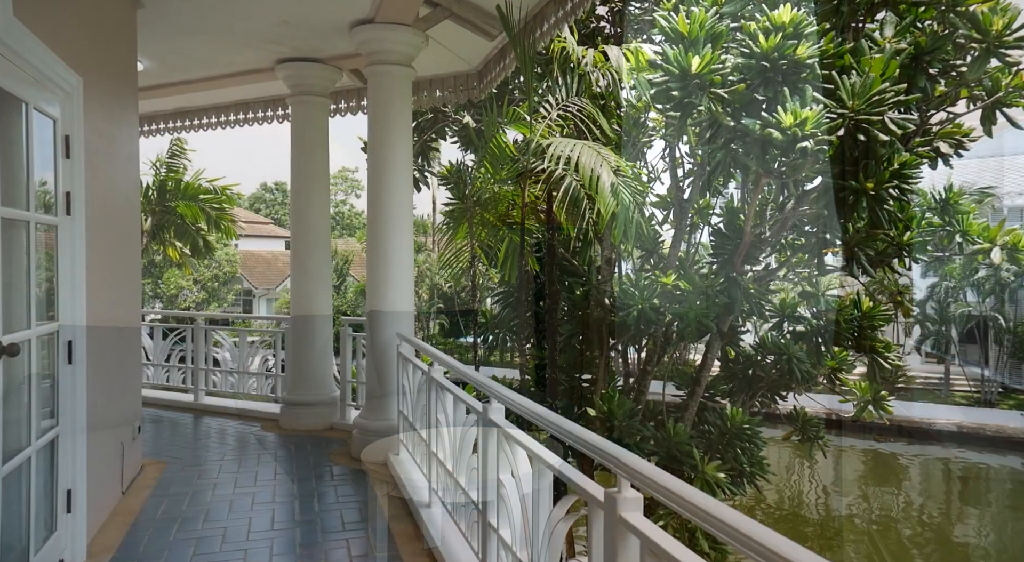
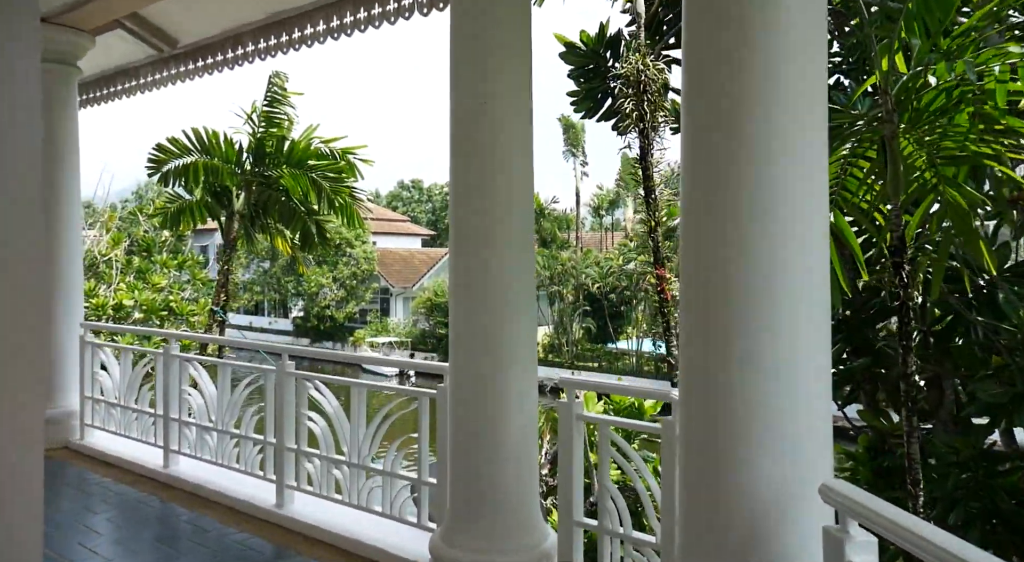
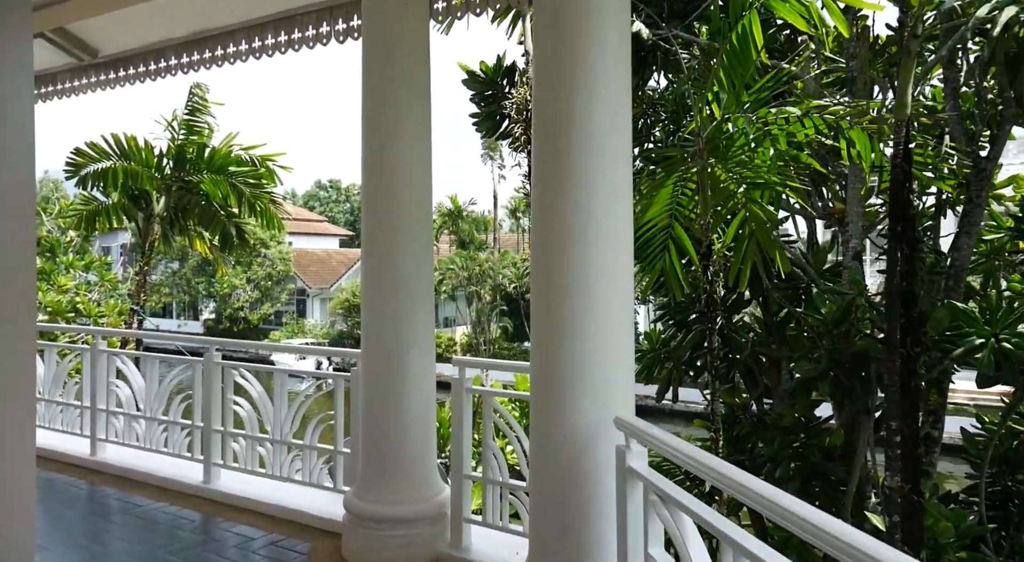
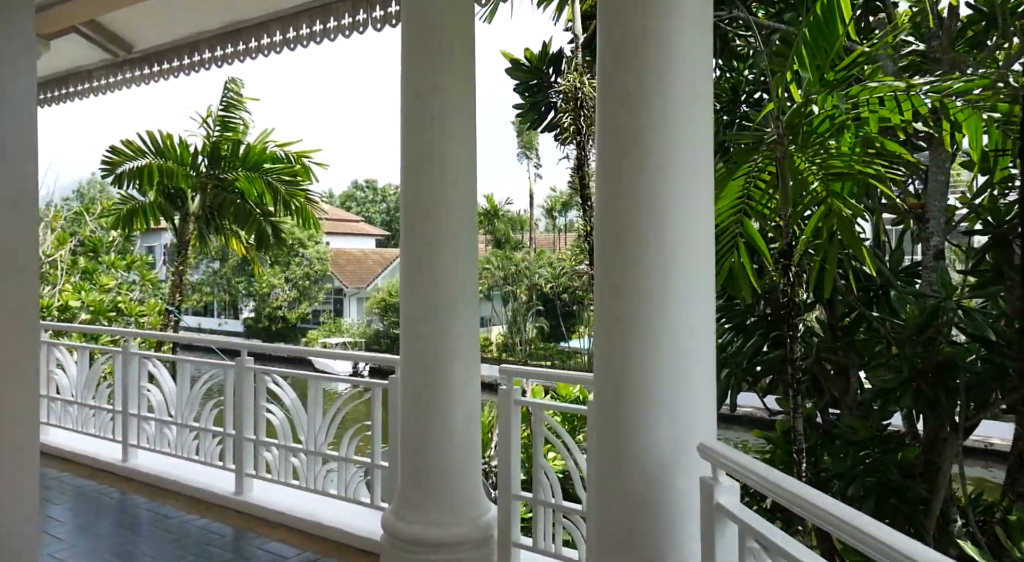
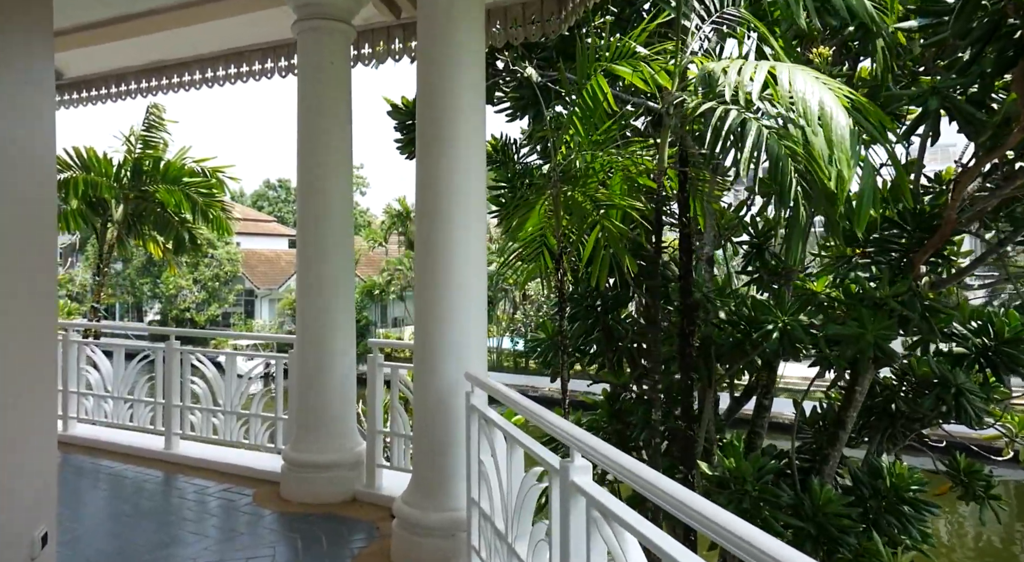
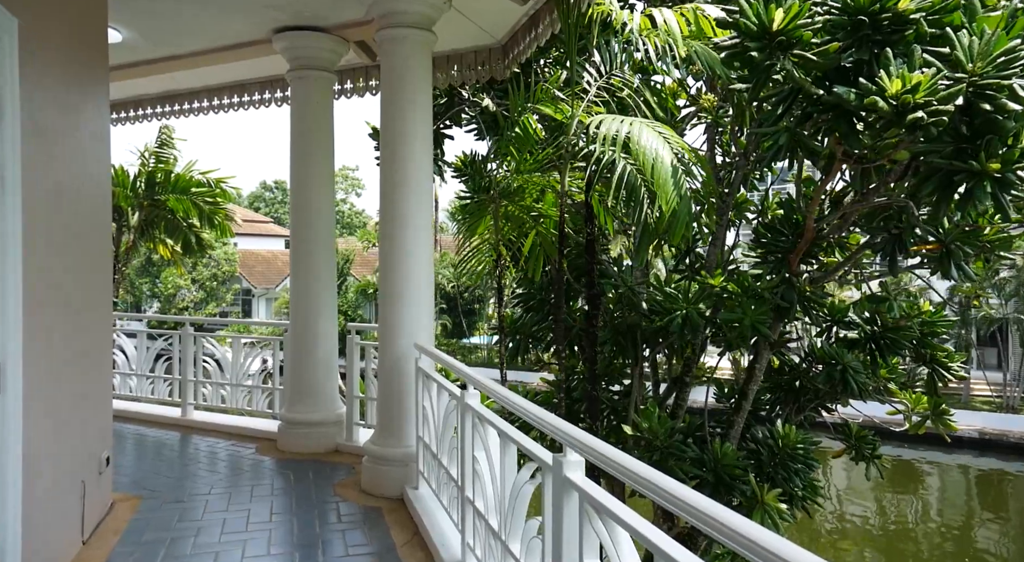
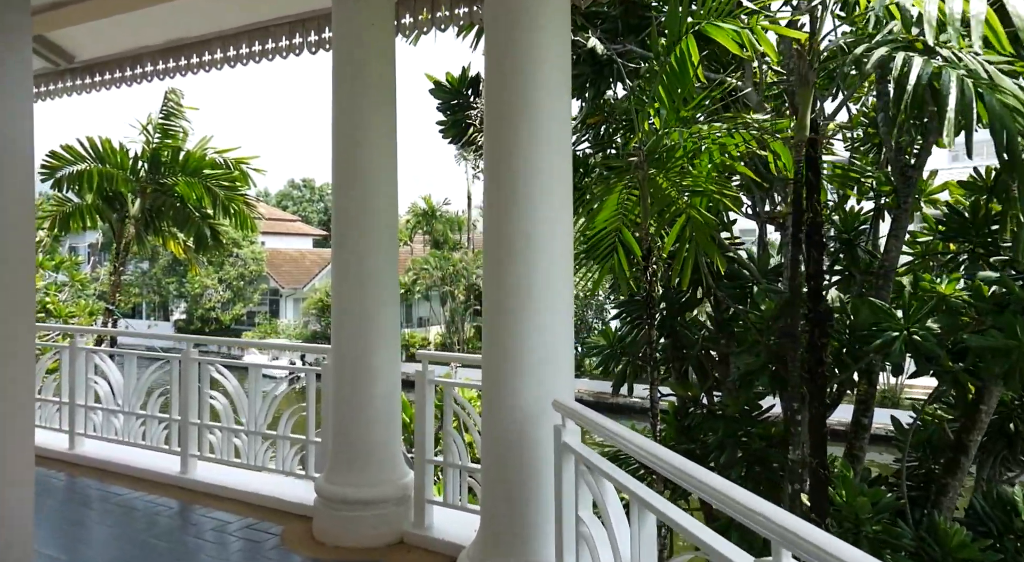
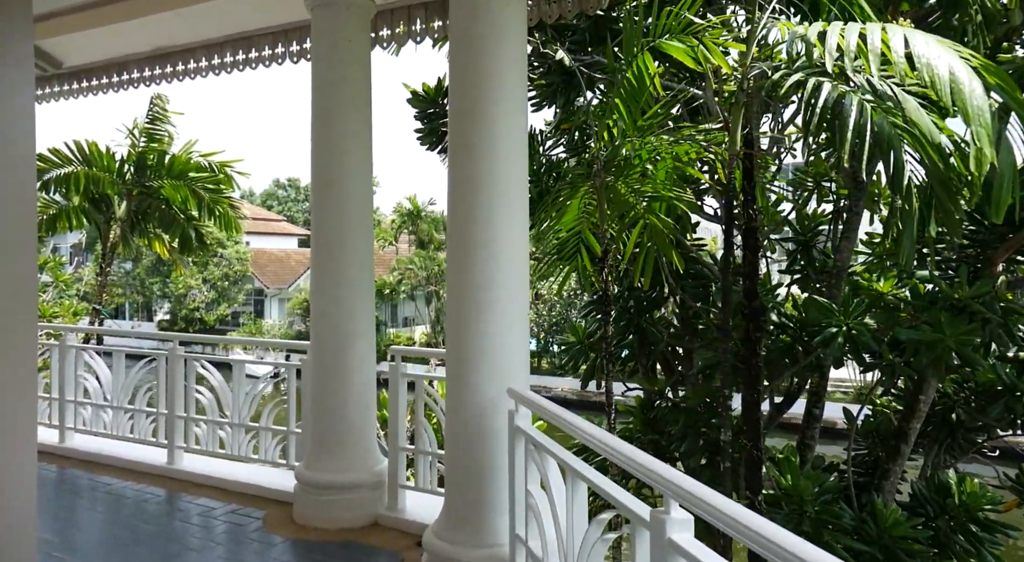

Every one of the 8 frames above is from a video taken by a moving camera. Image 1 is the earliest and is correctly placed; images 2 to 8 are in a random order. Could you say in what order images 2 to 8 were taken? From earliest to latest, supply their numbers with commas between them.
6, 5, 8, 7, 3, 4, 2
